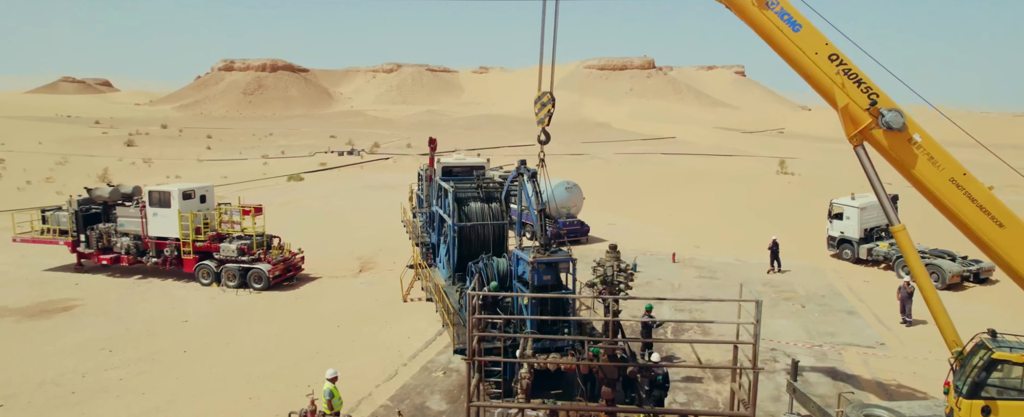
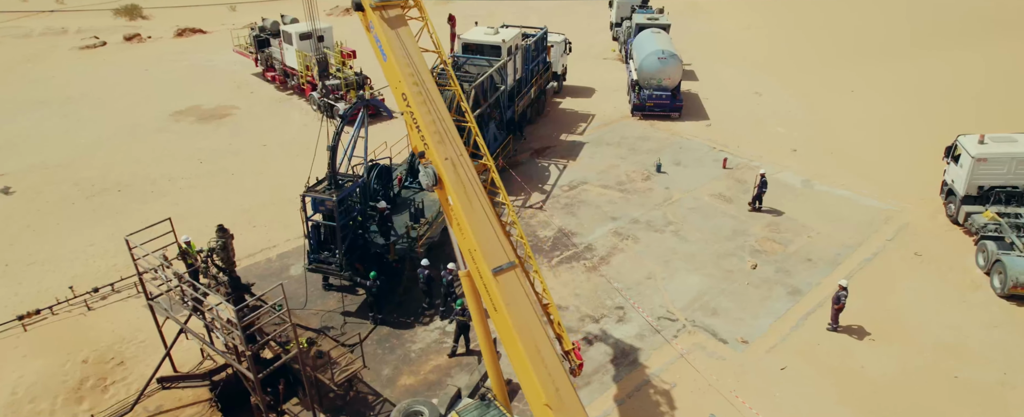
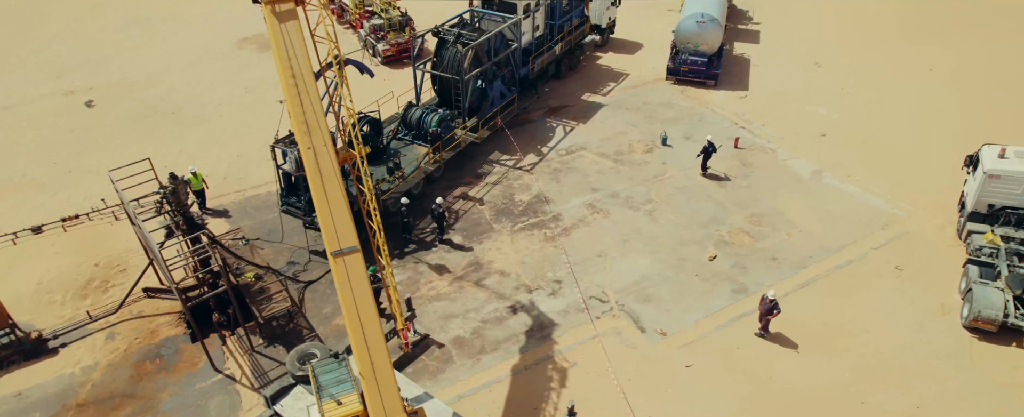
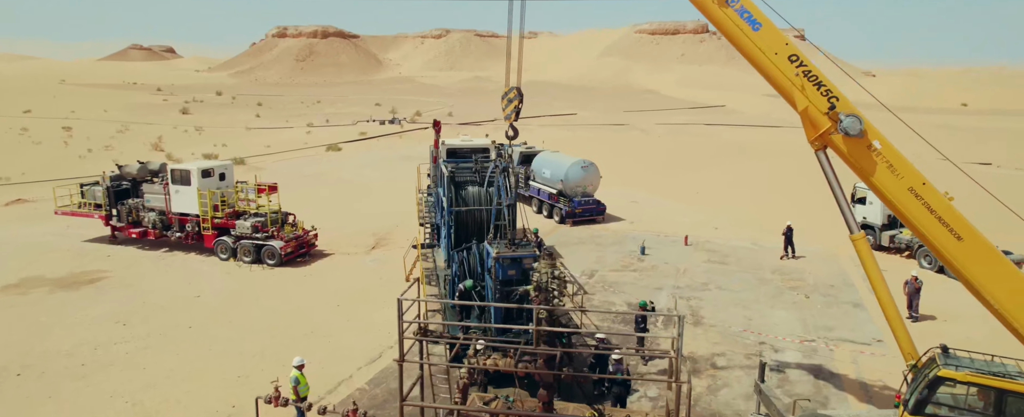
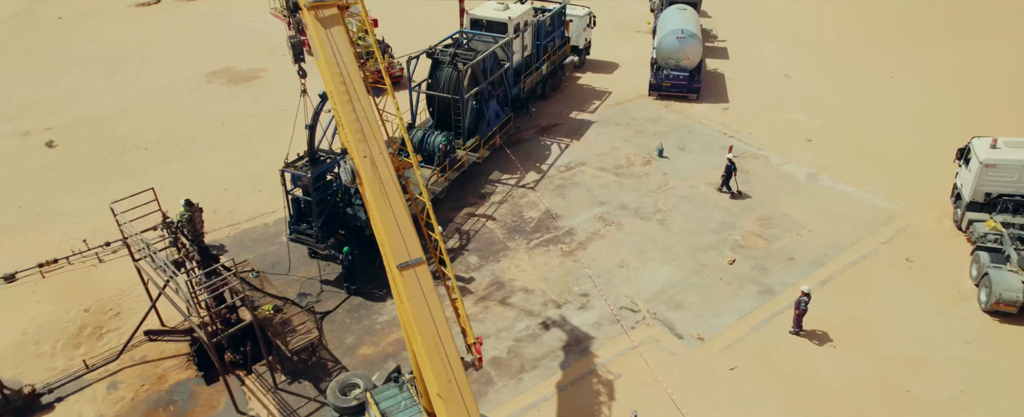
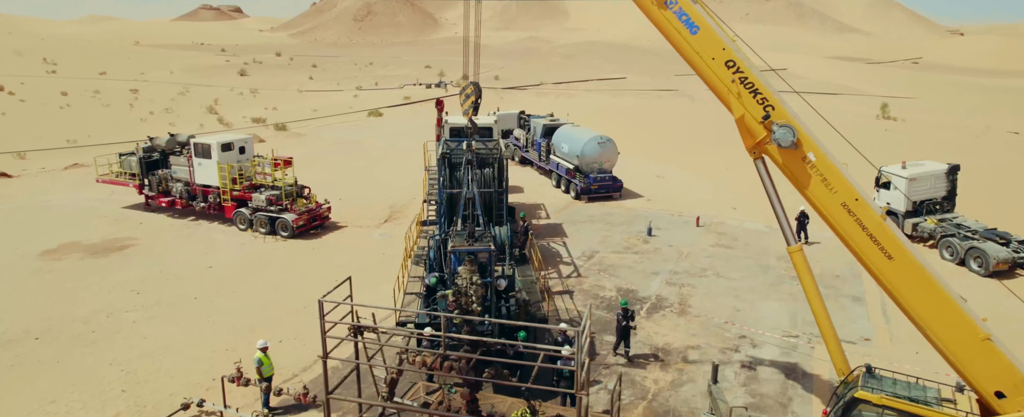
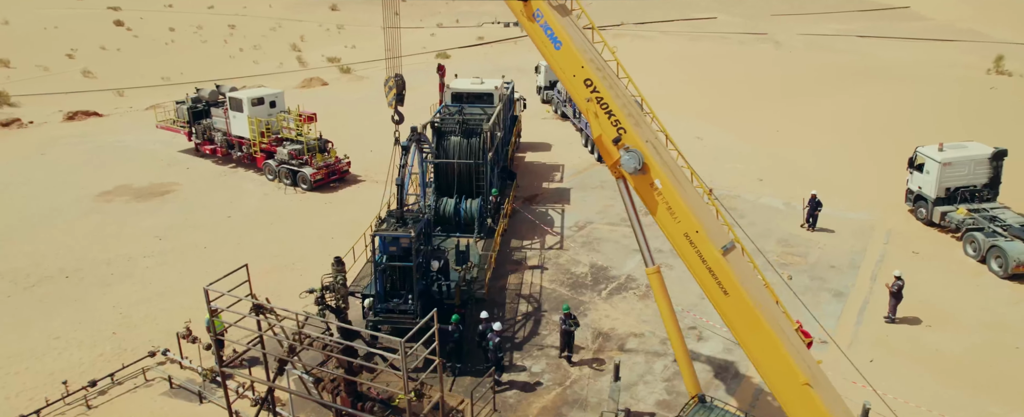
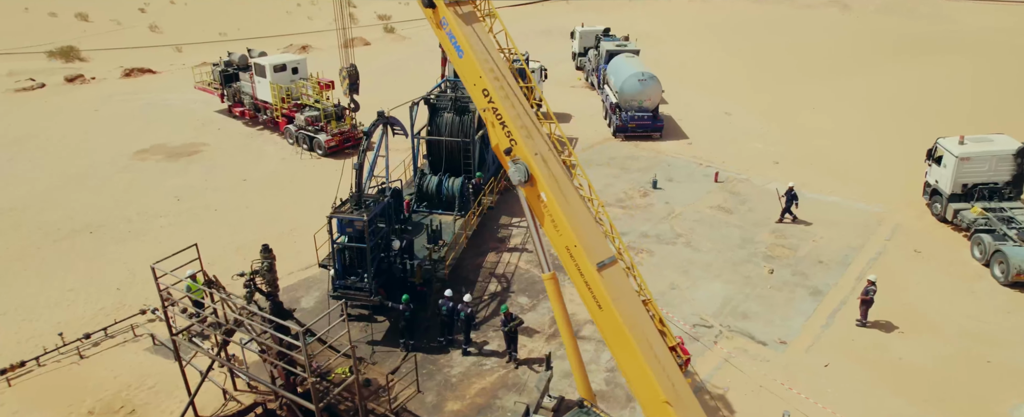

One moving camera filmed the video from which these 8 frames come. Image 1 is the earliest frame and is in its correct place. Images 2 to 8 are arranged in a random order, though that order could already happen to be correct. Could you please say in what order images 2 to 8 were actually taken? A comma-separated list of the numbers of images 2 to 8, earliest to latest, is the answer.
4, 6, 7, 8, 2, 5, 3
